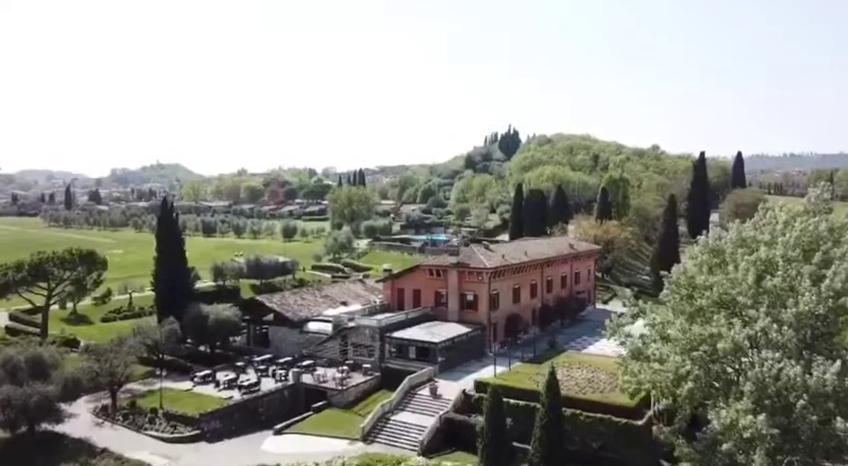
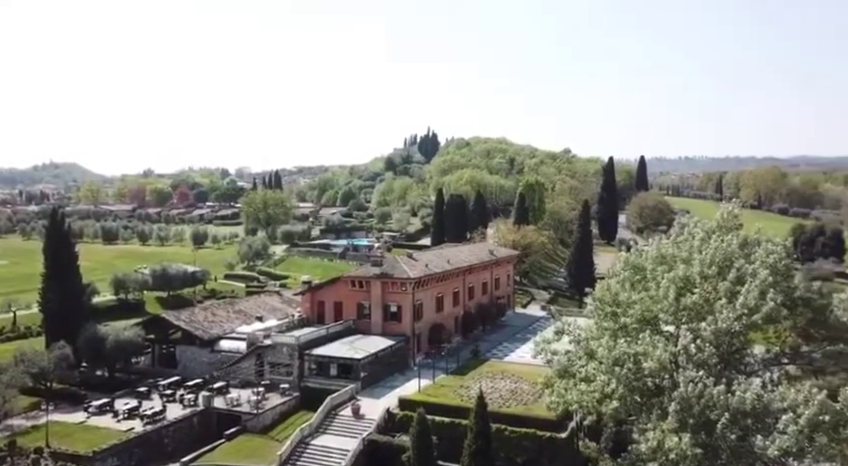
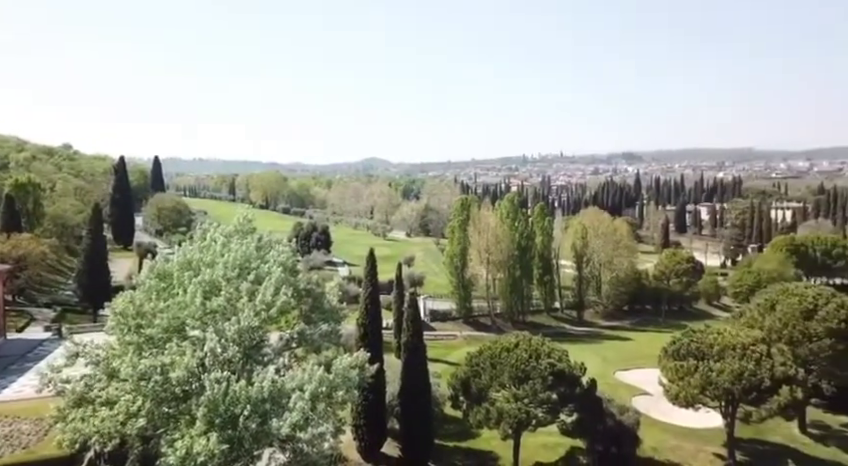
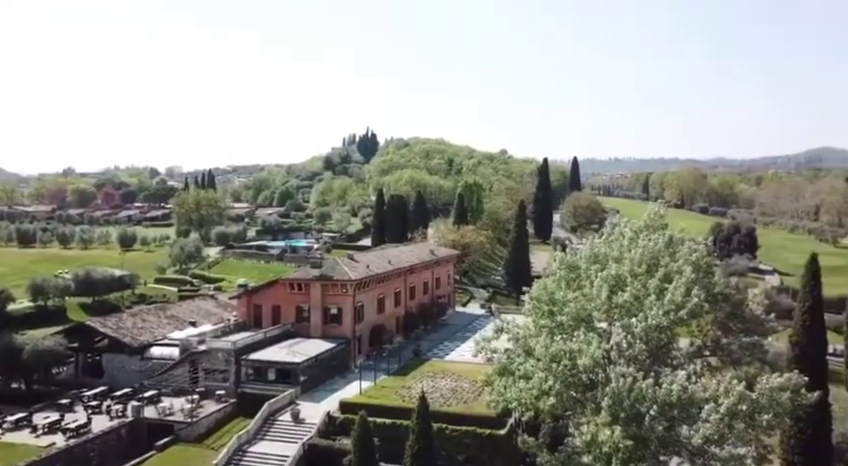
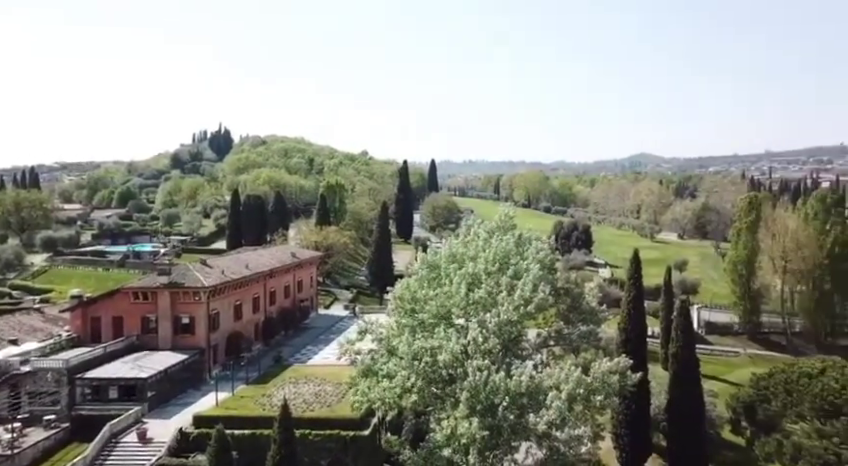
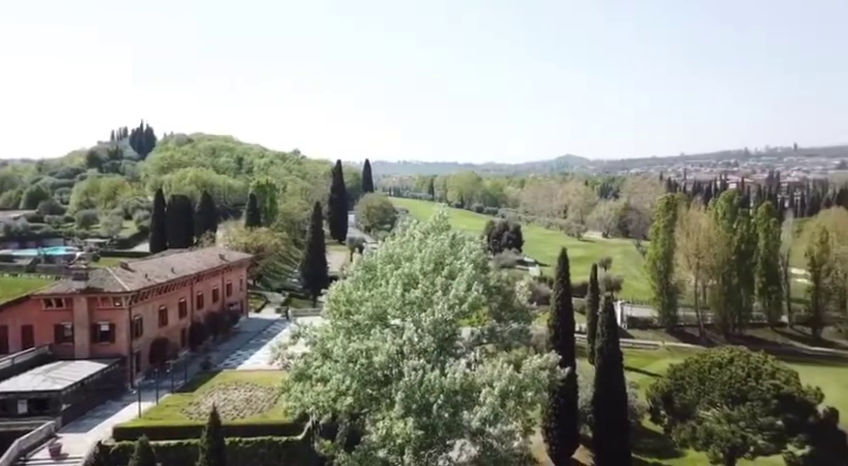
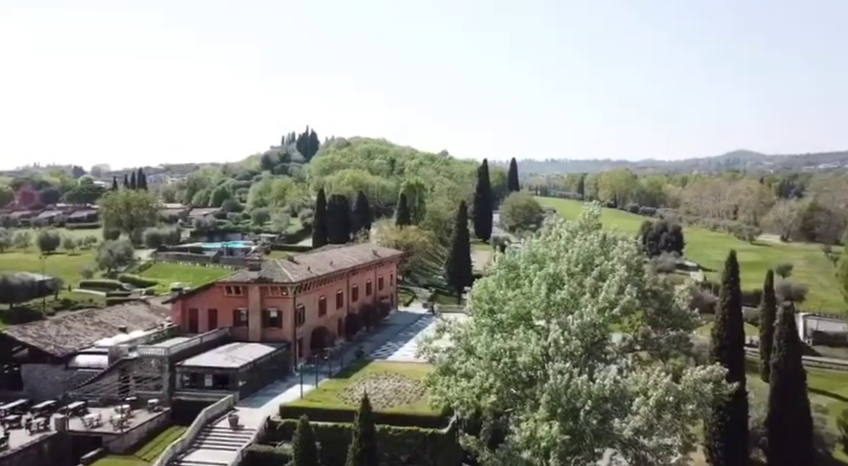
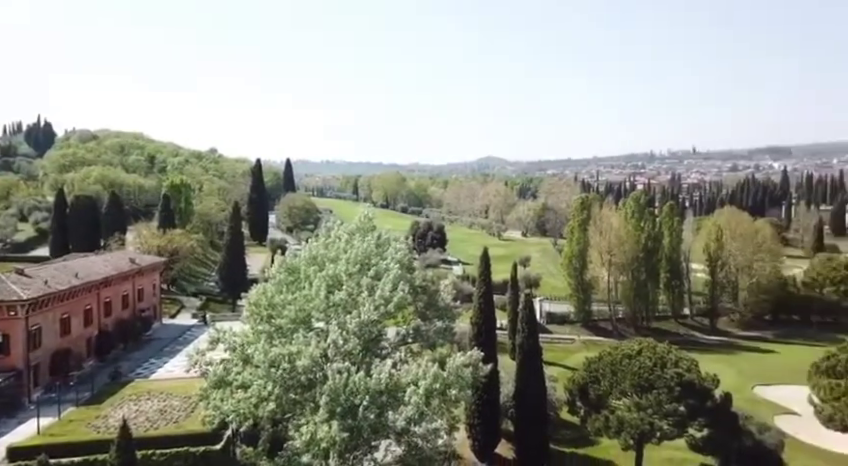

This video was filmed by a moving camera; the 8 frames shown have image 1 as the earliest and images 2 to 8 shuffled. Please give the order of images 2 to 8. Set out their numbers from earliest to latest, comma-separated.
2, 4, 7, 5, 6, 8, 3
